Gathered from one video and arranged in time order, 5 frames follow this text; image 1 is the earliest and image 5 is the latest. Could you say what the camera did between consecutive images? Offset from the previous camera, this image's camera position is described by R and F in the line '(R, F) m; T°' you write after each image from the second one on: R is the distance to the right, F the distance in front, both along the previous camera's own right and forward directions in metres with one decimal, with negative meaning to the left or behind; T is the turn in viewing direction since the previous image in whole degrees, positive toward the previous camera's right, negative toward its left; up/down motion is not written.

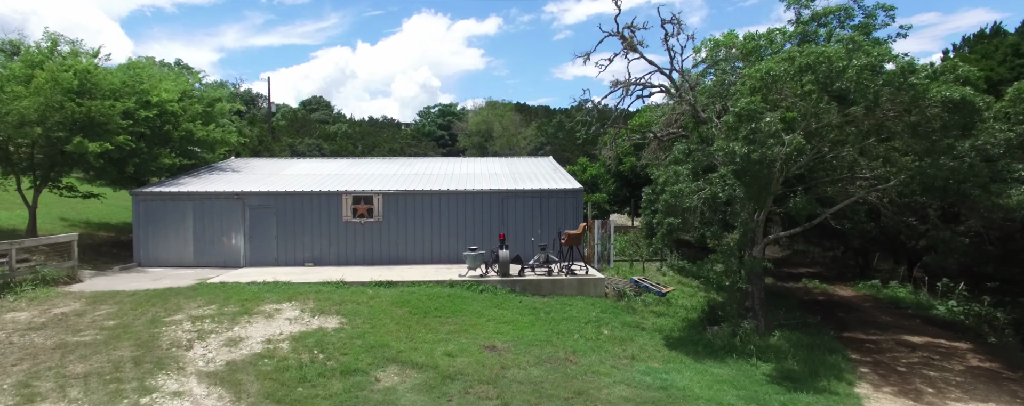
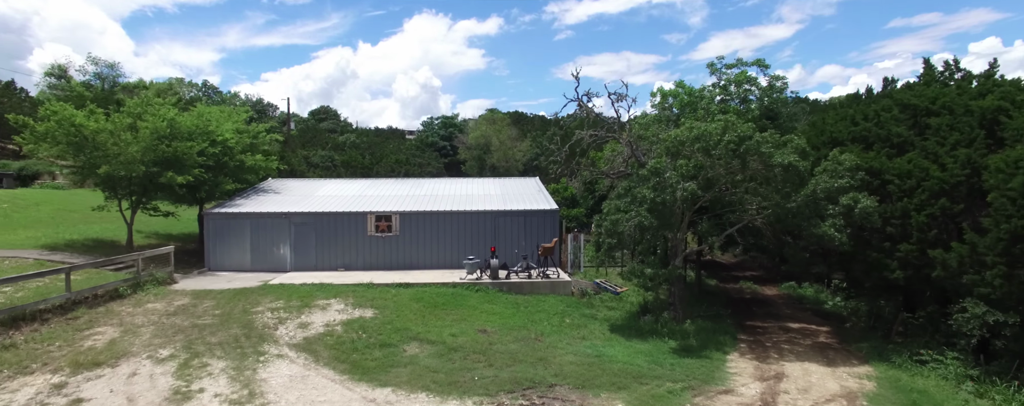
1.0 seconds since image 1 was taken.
(+0.3, -3.3) m; 0°
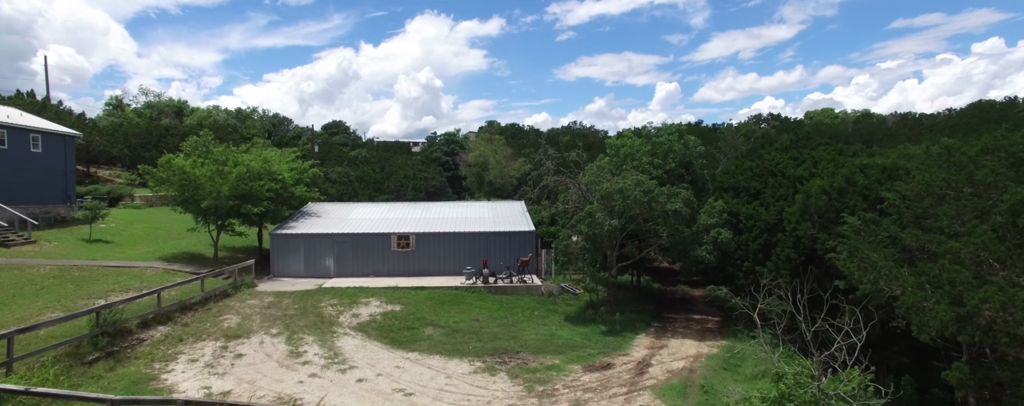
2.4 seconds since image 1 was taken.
(+0.6, -5.2) m; 0°
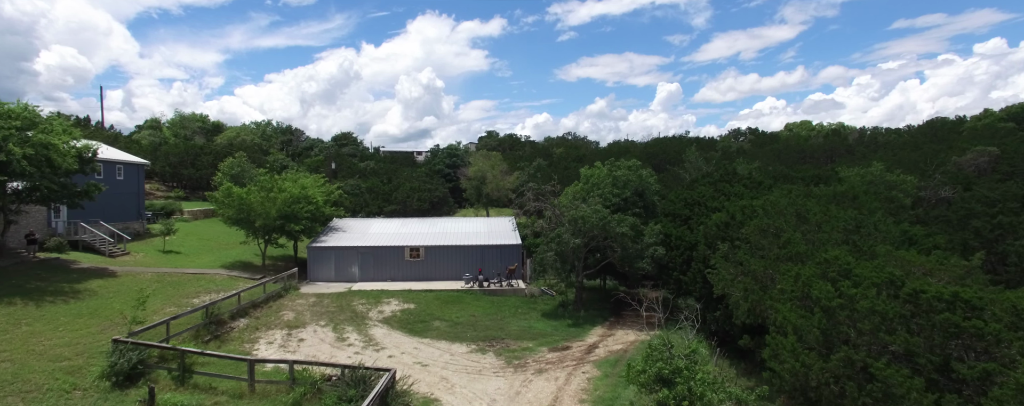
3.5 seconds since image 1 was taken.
(+0.5, -4.9) m; 0°
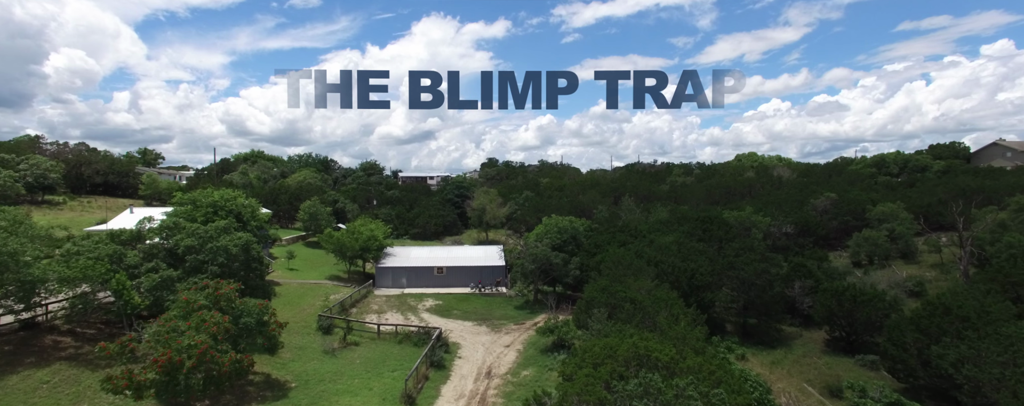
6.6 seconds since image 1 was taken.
(+1.3, -16.1) m; 0°
